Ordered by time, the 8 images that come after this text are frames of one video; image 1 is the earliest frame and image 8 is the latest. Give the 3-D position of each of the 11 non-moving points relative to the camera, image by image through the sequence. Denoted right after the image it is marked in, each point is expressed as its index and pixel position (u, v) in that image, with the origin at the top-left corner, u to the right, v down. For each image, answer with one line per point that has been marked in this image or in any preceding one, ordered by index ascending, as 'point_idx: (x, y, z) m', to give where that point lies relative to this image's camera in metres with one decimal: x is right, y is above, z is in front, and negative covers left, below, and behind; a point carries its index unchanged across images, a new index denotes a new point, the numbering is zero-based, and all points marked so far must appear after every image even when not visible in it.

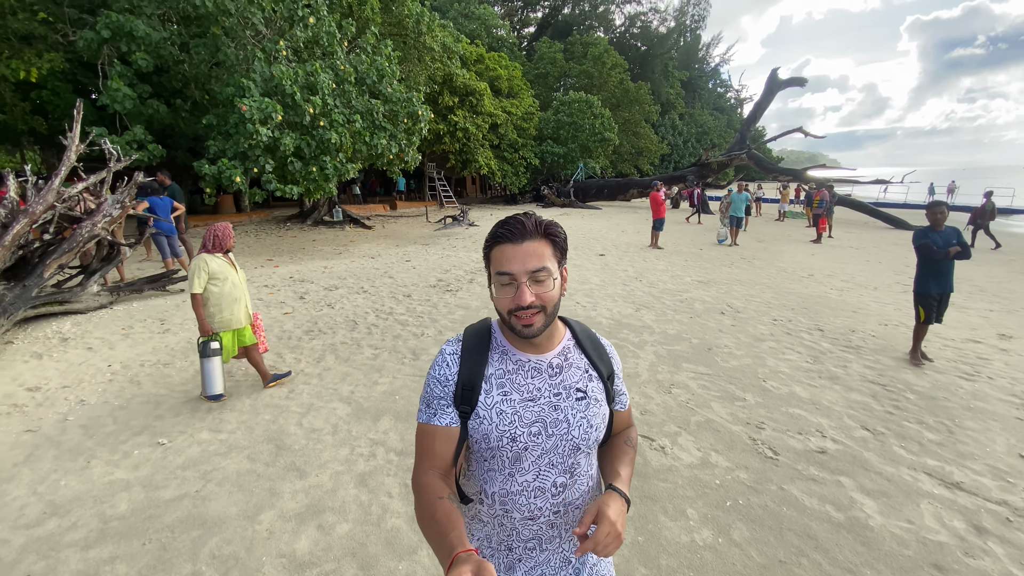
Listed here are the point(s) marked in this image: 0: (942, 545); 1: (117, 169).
0: (+2.4, -1.4, +2.6) m
1: (-6.0, +1.8, +7.1) m
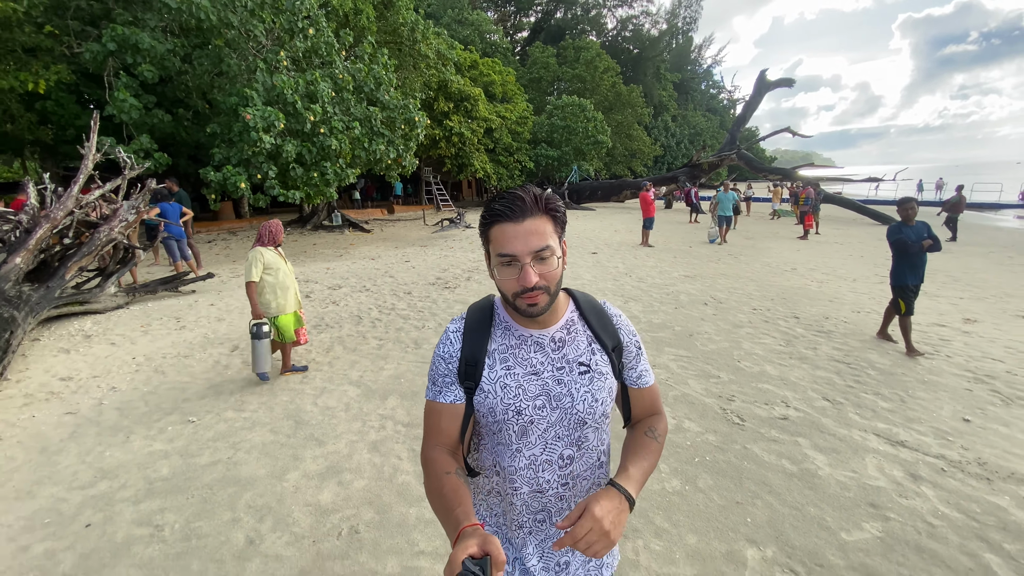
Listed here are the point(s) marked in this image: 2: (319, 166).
0: (+2.4, -1.3, +3.0) m
1: (-6.1, +1.8, +7.5) m
2: (-5.0, +3.2, +12.3) m
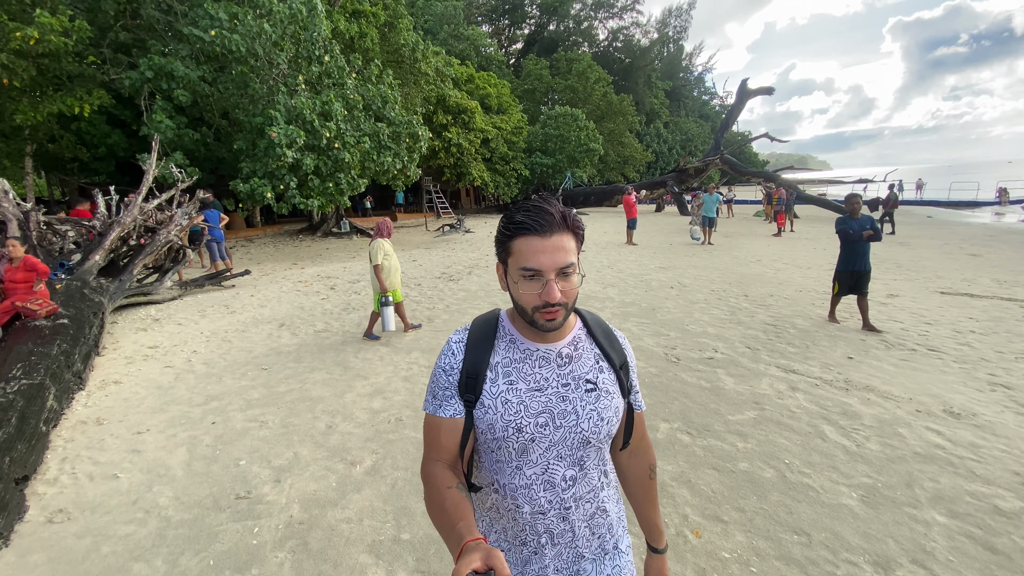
0: (+2.3, -1.0, +4.3) m
1: (-6.2, +1.9, +8.8) m
2: (-5.2, +3.2, +13.6) m
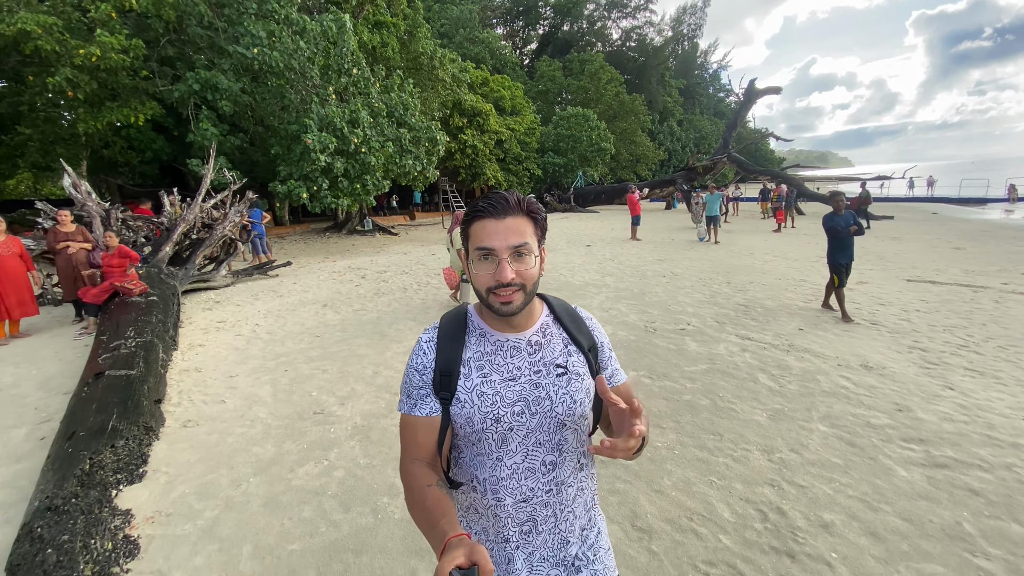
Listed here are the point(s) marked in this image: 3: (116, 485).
0: (+2.4, -0.7, +5.3) m
1: (-6.0, +2.1, +10.1) m
2: (-4.8, +3.5, +14.8) m
3: (-2.7, -1.3, +3.3) m
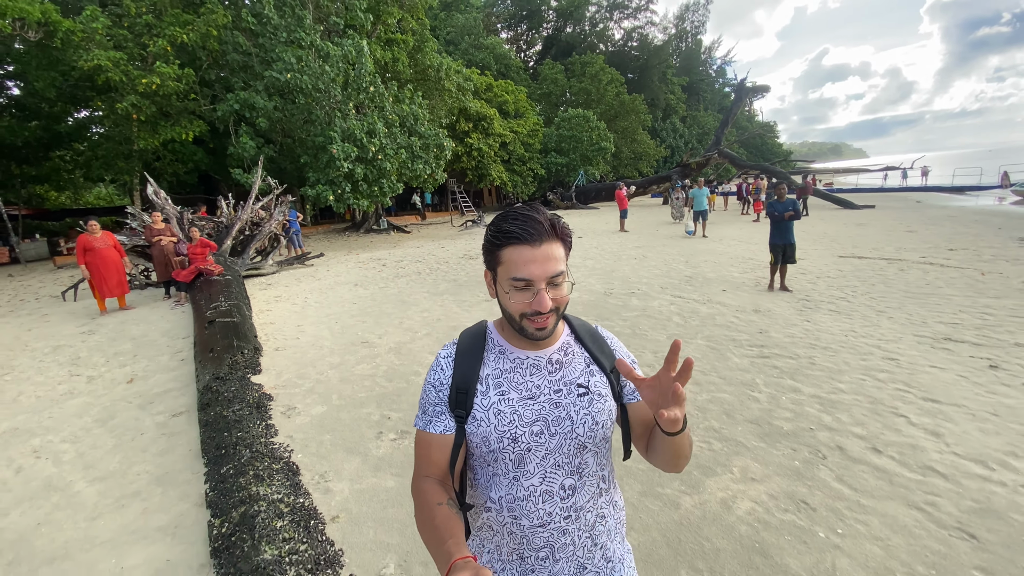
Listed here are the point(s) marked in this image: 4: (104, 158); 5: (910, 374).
0: (+2.2, -0.3, +7.1) m
1: (-6.2, +2.4, +12.1) m
2: (-4.9, +3.8, +16.8) m
3: (-3.0, -0.9, +5.3) m
4: (-14.1, +4.5, +16.0) m
5: (+3.9, -0.8, +4.5) m
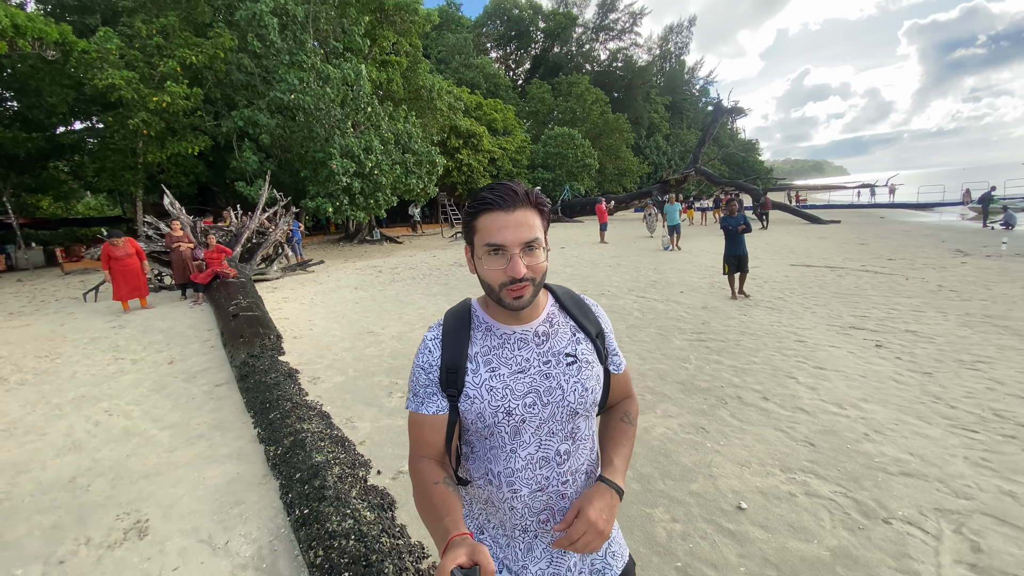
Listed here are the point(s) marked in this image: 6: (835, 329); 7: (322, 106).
0: (+1.9, -0.3, +8.3) m
1: (-6.6, +2.3, +13.1) m
2: (-5.4, +3.6, +17.9) m
3: (-3.2, -0.8, +6.3) m
4: (-14.6, +4.3, +16.8) m
5: (+3.7, -0.8, +5.7) m
6: (+4.5, -0.6, +6.5) m
7: (-6.7, +6.5, +16.4) m
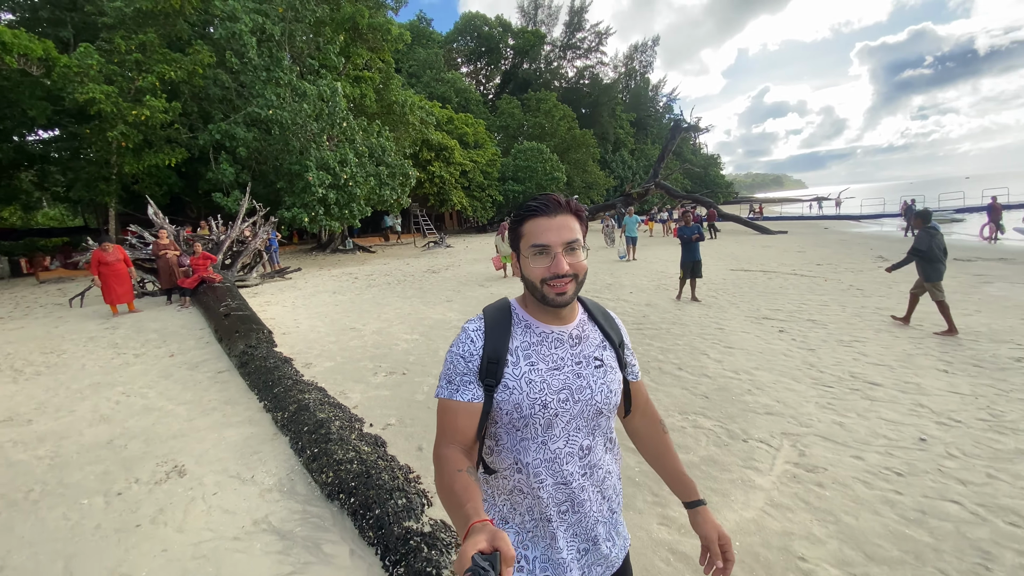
0: (+1.3, -0.3, +9.4) m
1: (-7.5, +2.1, +13.8) m
2: (-6.6, +3.3, +18.6) m
3: (-3.7, -0.8, +7.1) m
4: (-15.8, +4.0, +17.1) m
5: (+3.2, -0.7, +6.9) m
6: (+4.0, -0.5, +7.7) m
7: (-7.9, +6.2, +17.1) m
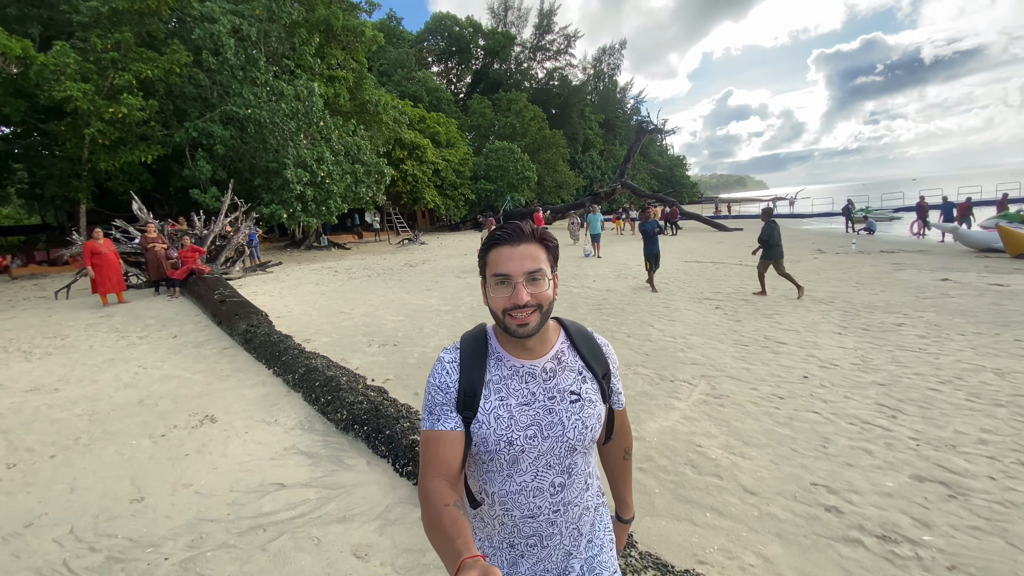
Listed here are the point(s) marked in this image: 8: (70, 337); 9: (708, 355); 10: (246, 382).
0: (+0.7, 0.0, +10.4) m
1: (-8.3, +2.3, +14.3) m
2: (-7.7, +3.5, +19.2) m
3: (-4.1, -0.6, +7.8) m
4: (-16.8, +4.1, +17.0) m
5: (+2.8, -0.4, +8.0) m
6: (+3.5, -0.2, +8.9) m
7: (-9.0, +6.4, +17.6) m
8: (-7.6, -0.9, +8.0) m
9: (+2.4, -0.8, +5.8) m
10: (-3.3, -1.2, +5.8) m
